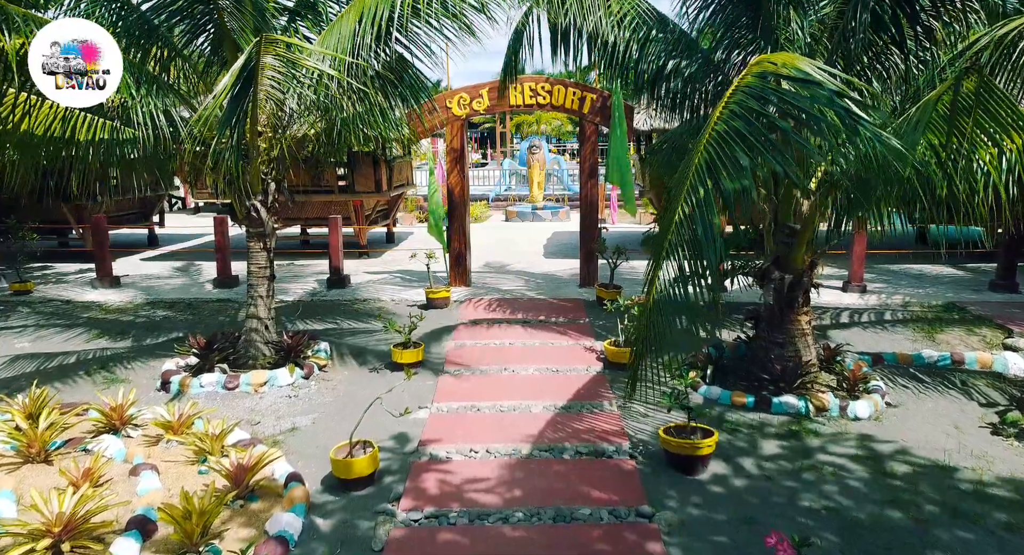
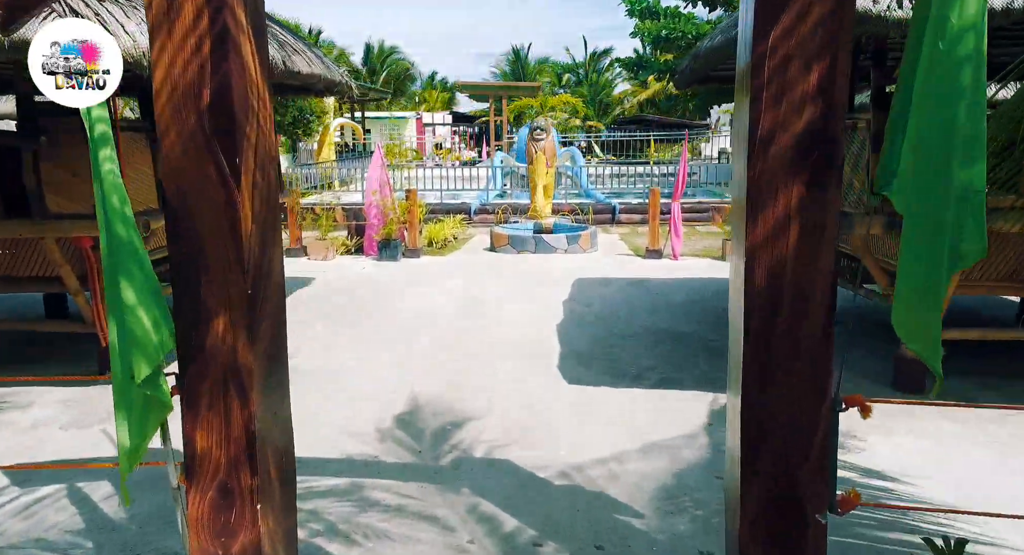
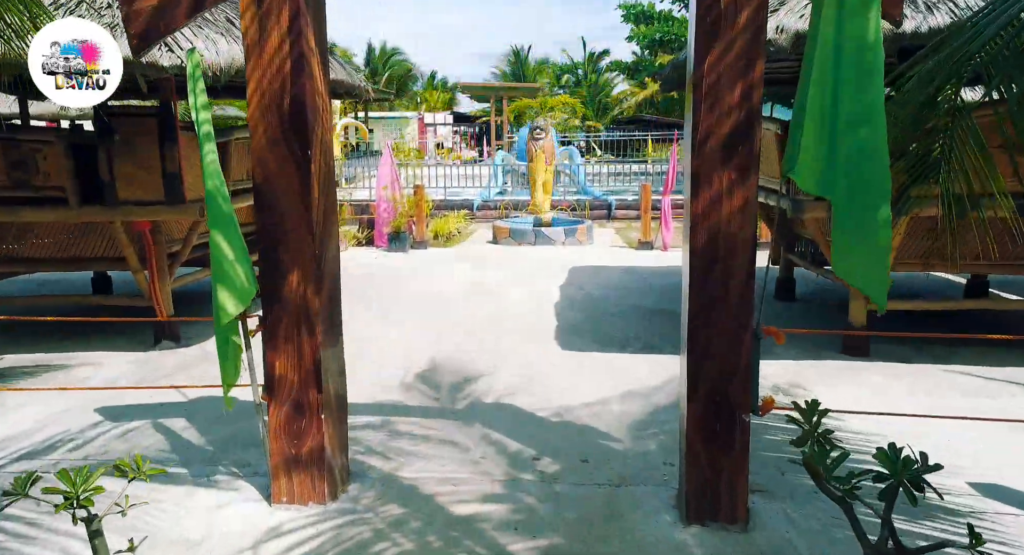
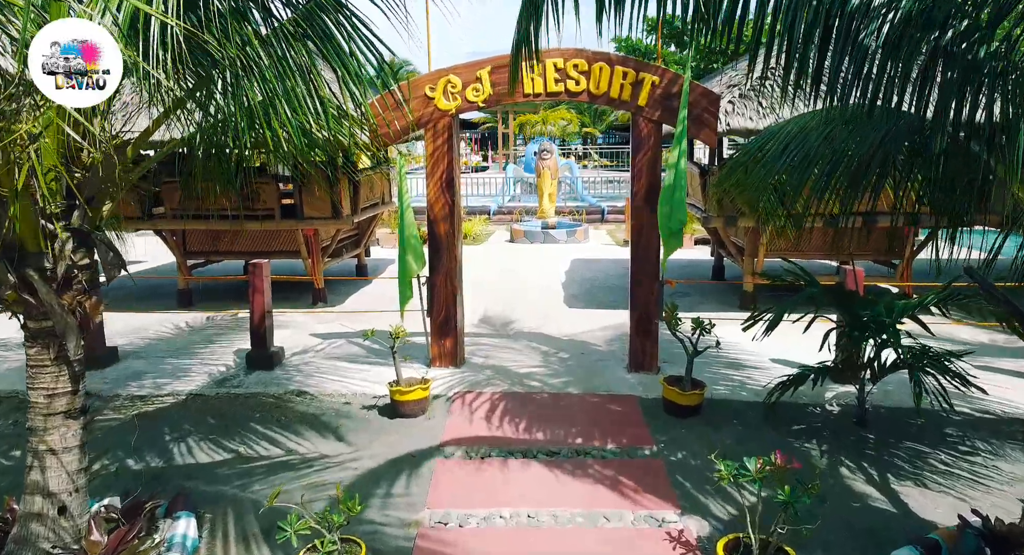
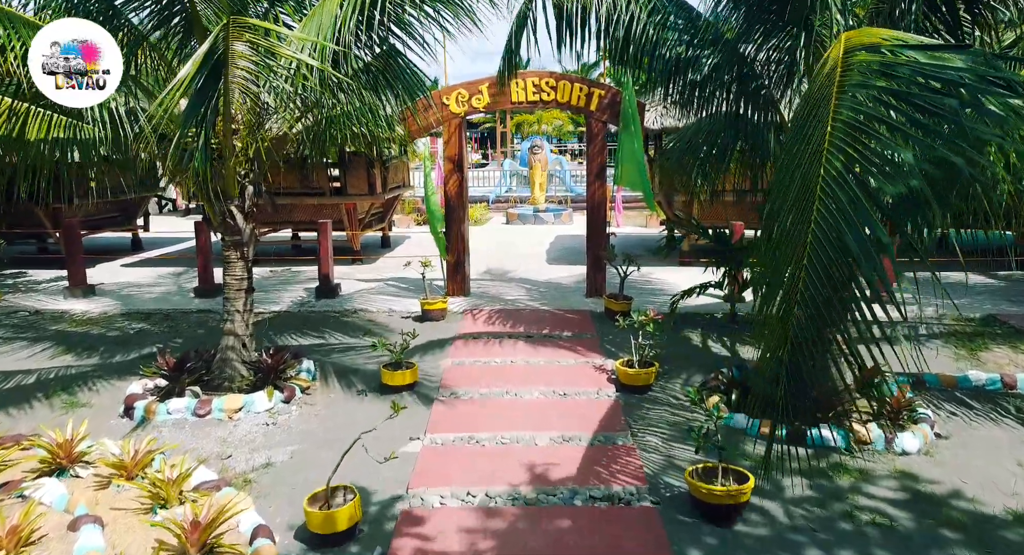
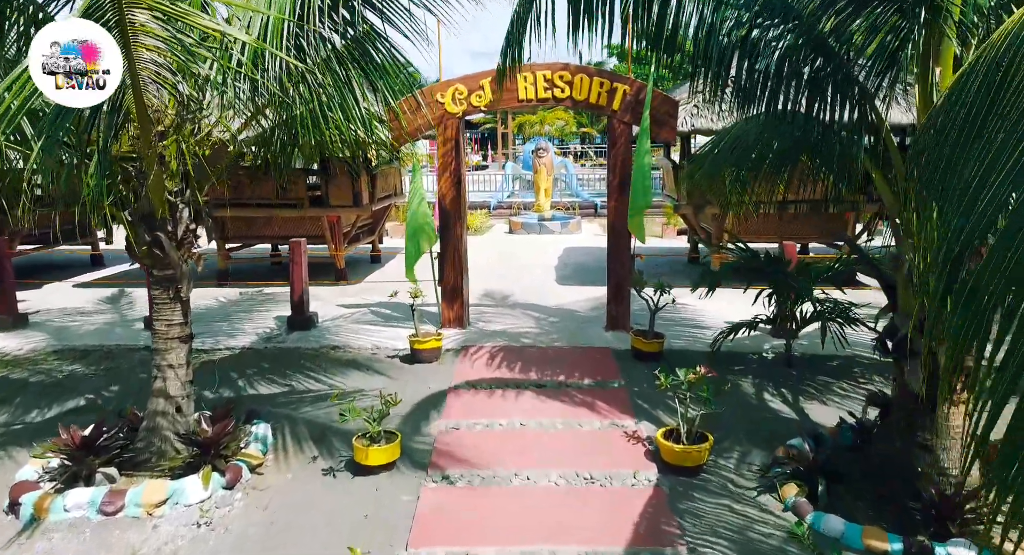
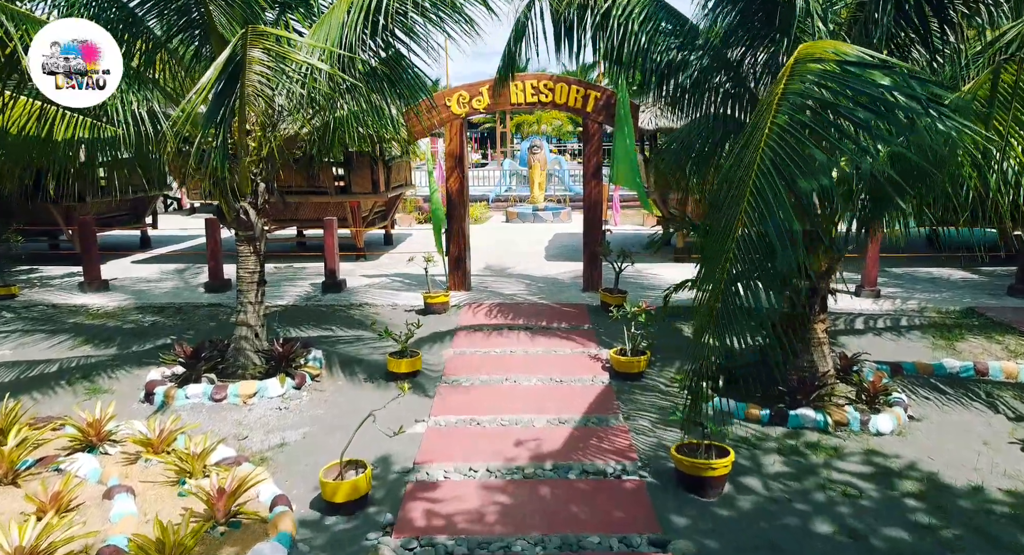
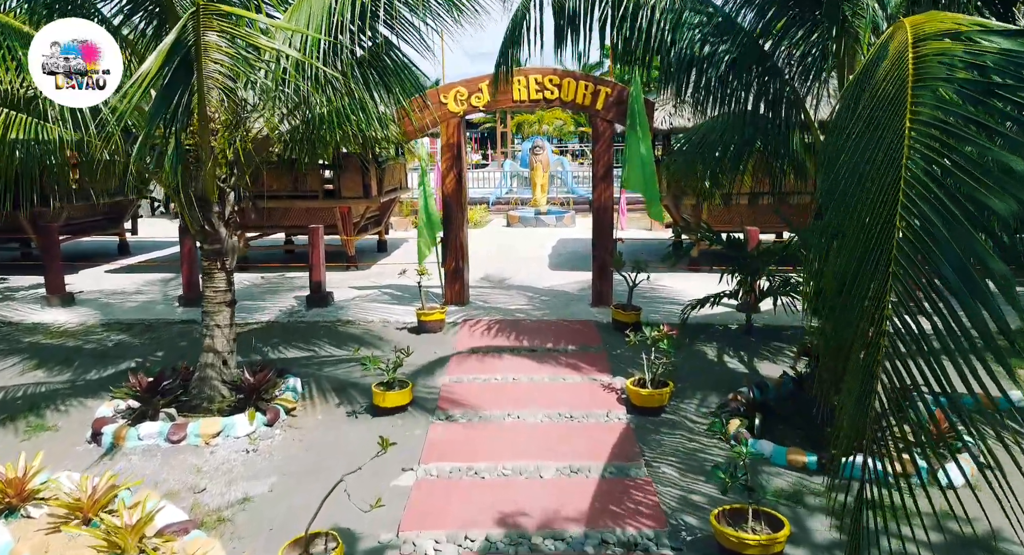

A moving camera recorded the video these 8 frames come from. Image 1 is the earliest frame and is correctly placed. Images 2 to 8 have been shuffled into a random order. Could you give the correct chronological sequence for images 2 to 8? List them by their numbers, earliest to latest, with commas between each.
7, 5, 8, 6, 4, 3, 2
